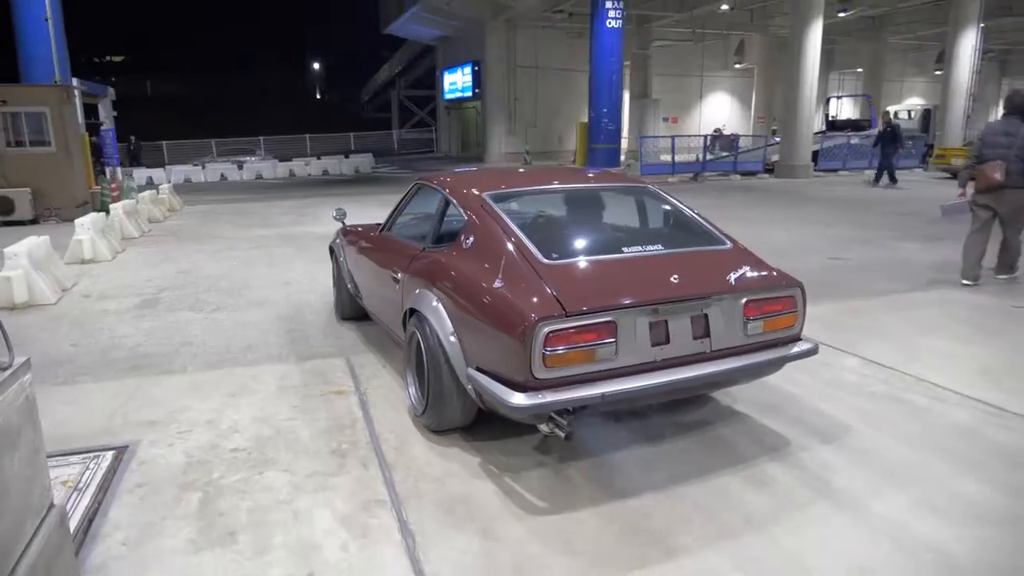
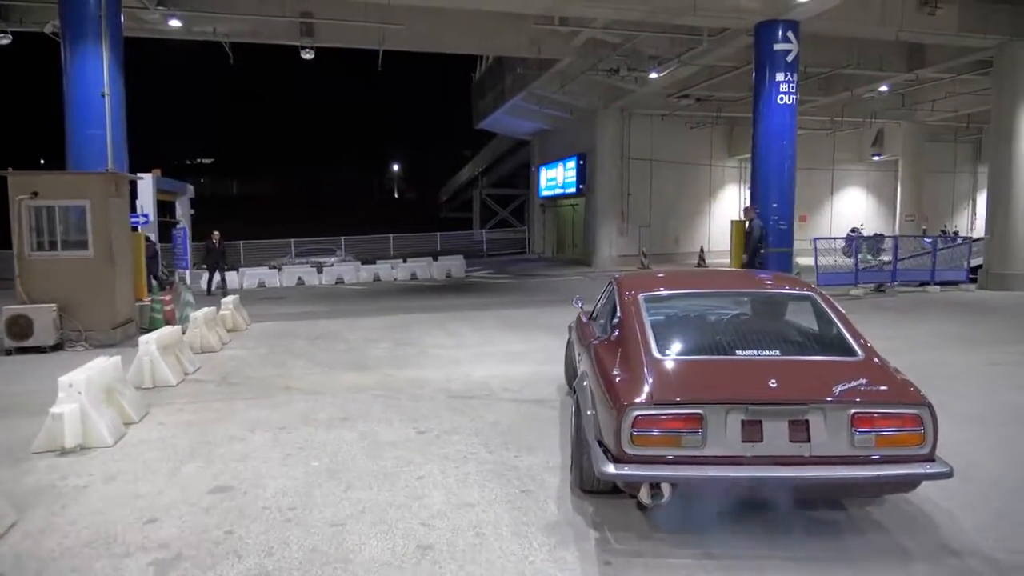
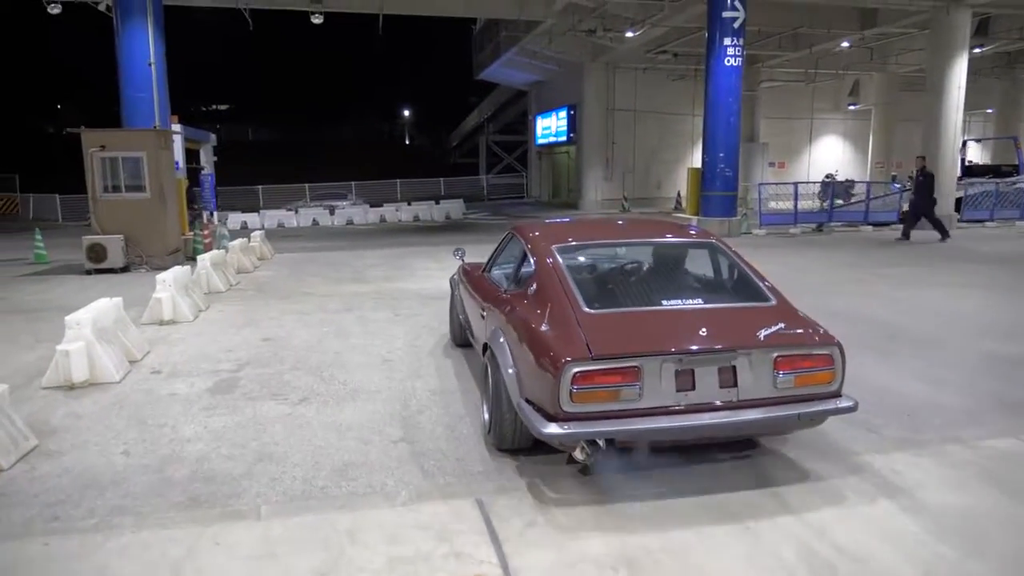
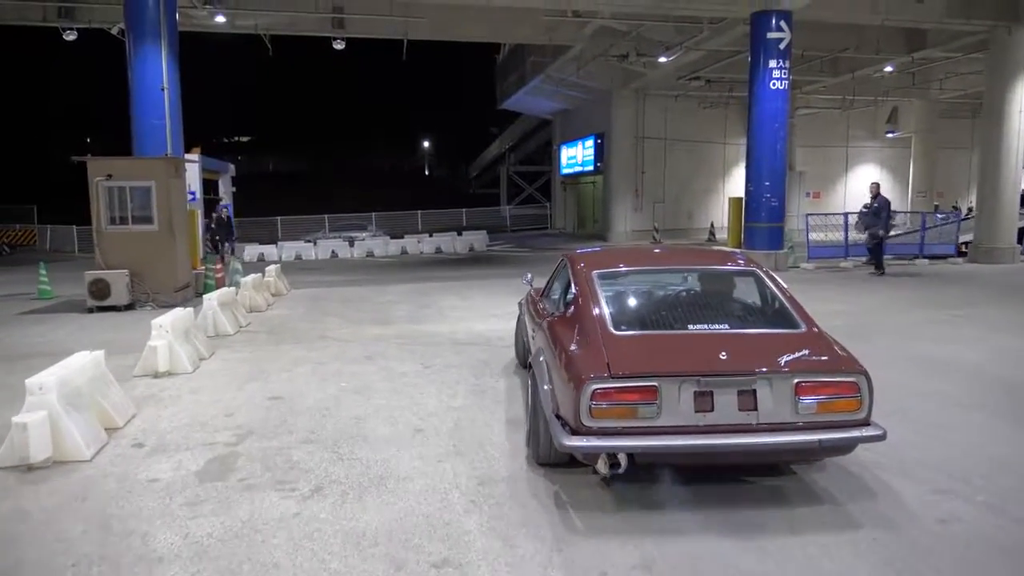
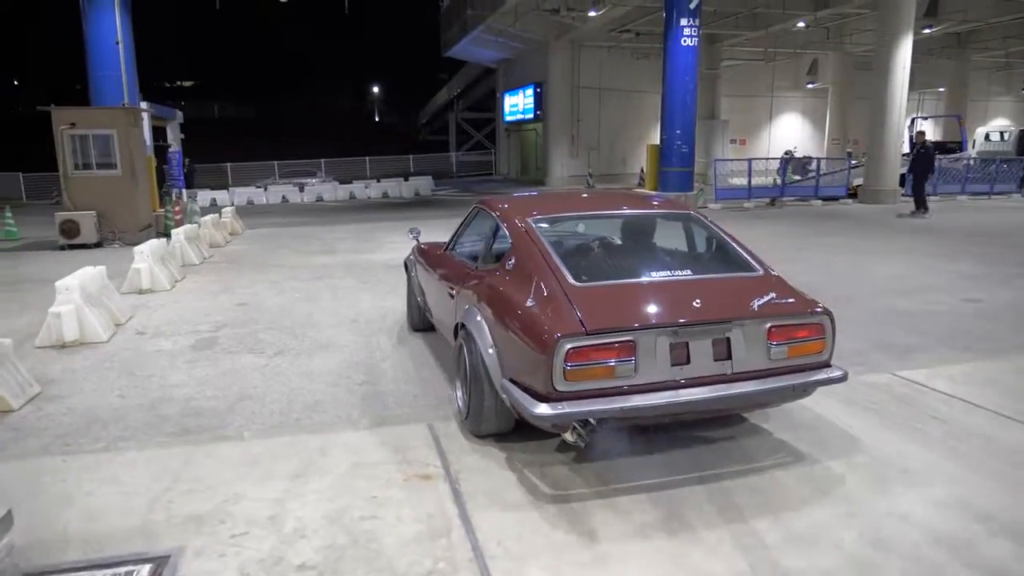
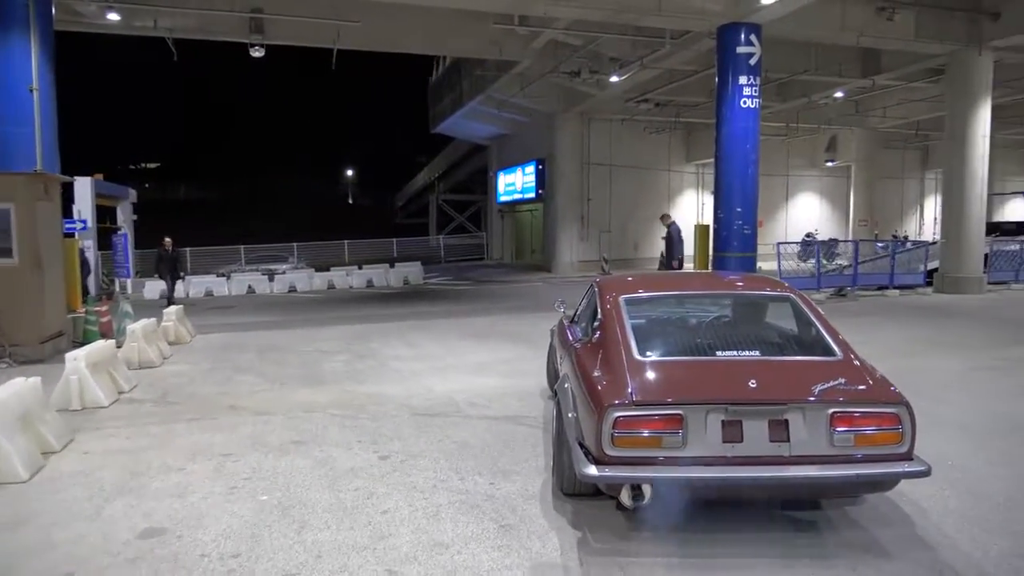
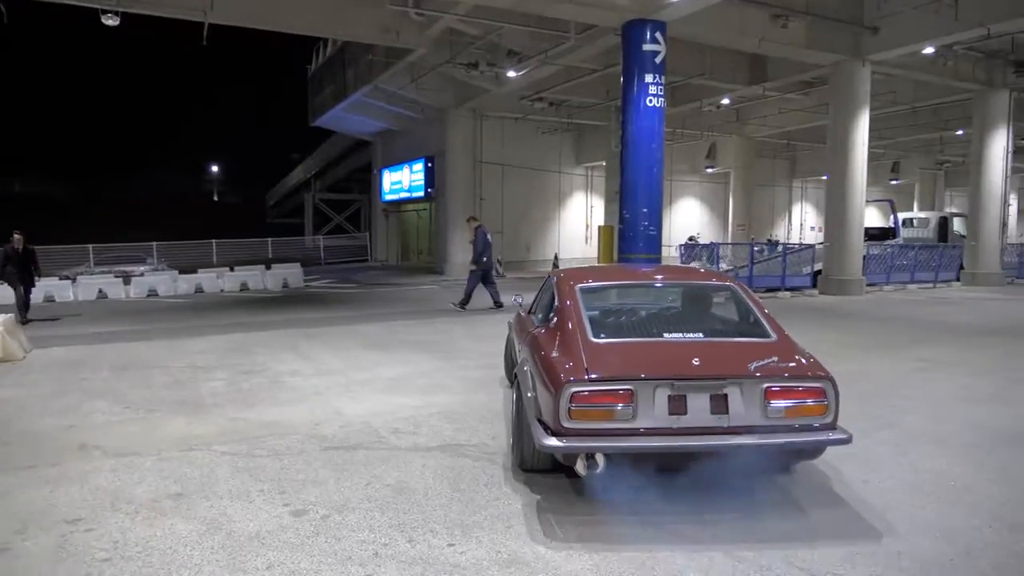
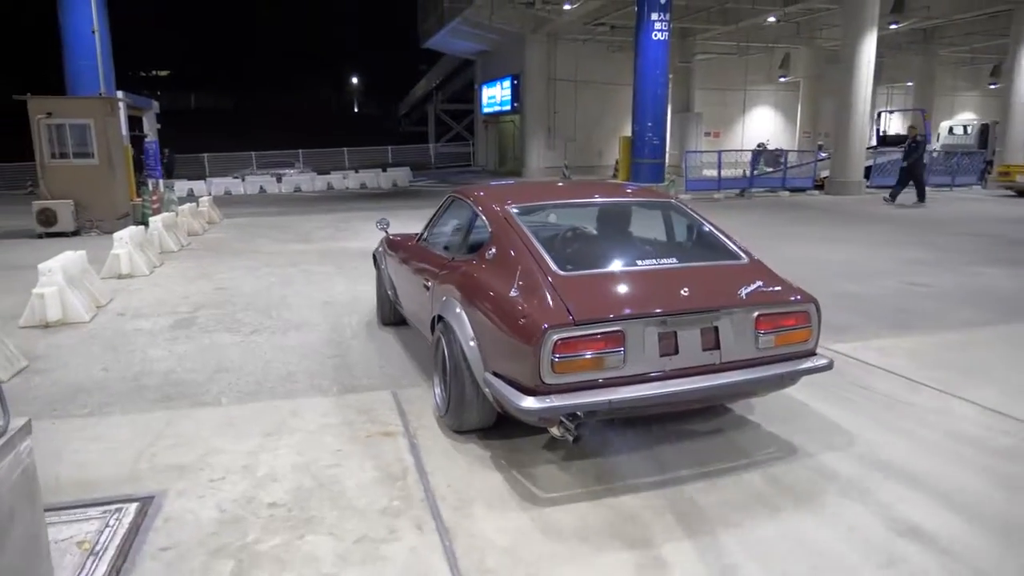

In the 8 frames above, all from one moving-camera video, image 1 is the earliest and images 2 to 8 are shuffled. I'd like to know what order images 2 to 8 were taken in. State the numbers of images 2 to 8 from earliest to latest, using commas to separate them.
8, 5, 3, 4, 2, 6, 7
